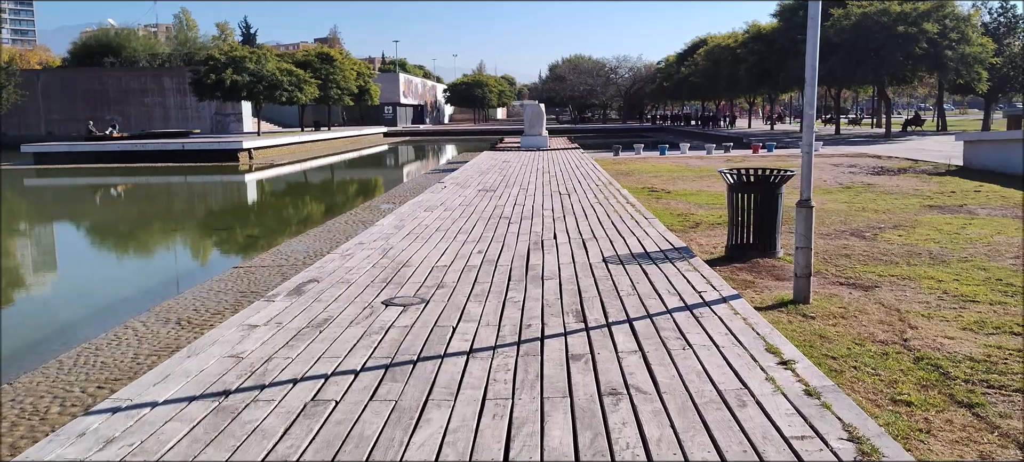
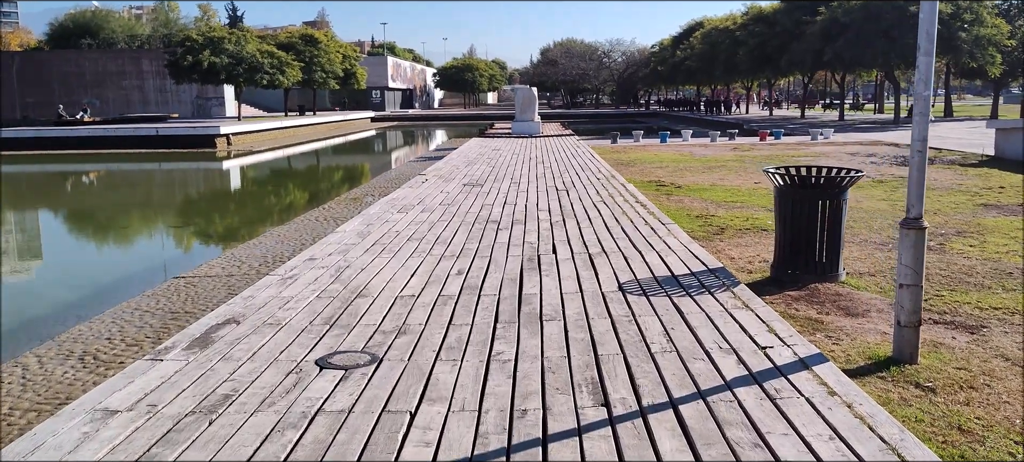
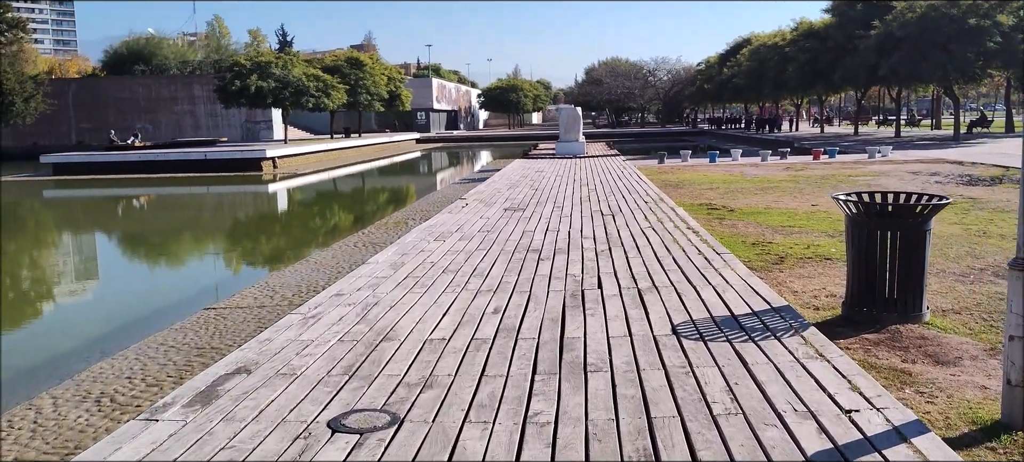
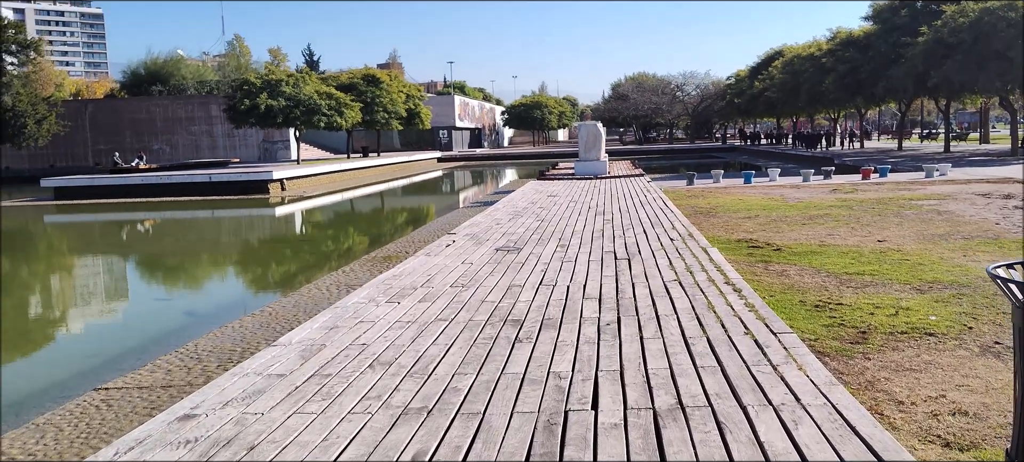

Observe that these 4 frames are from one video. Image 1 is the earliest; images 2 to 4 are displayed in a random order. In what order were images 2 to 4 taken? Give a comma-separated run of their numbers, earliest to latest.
2, 3, 4
